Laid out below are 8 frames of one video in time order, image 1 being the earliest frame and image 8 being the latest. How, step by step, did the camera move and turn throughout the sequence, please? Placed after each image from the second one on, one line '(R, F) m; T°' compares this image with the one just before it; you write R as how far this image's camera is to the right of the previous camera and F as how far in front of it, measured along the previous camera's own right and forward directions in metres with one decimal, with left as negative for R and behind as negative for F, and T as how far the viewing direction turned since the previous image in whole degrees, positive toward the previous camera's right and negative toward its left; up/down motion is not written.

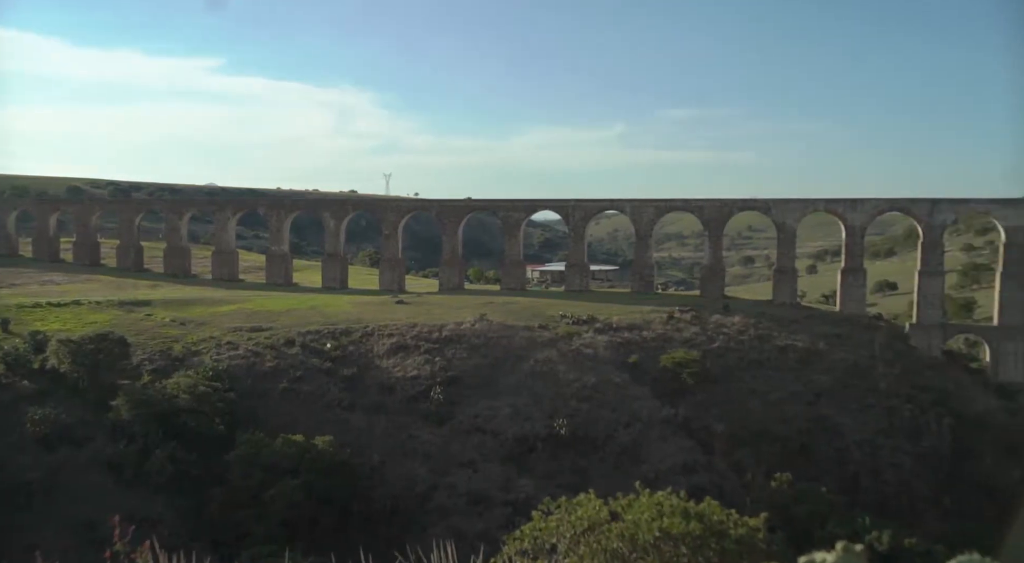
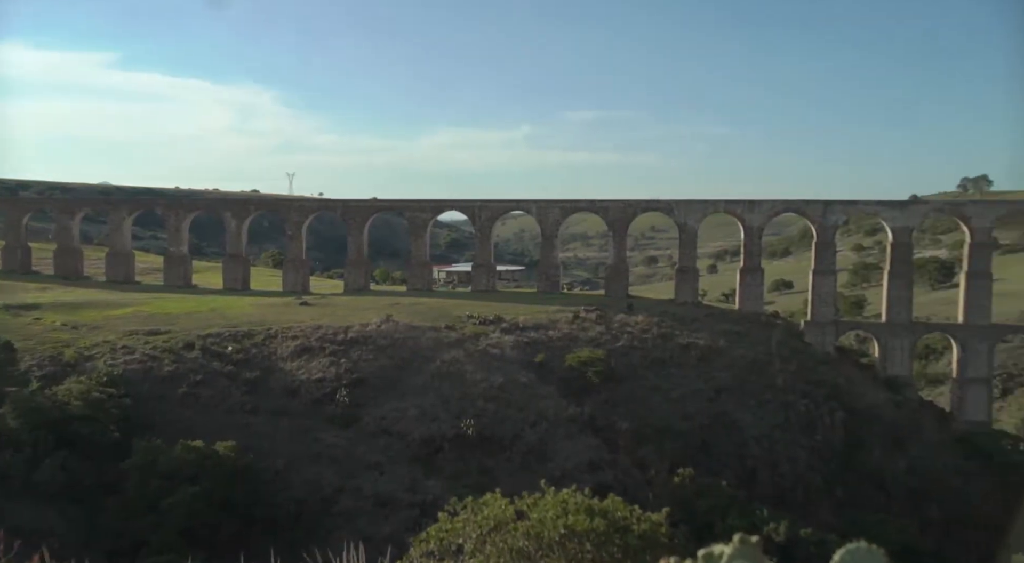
(+0.6, 0.0) m; +5°
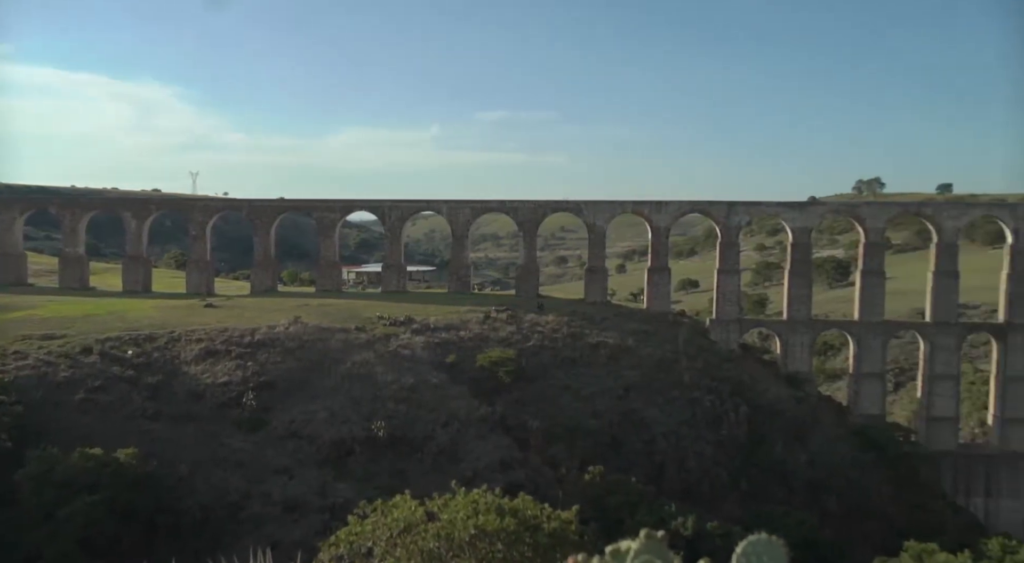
(+0.5, 0.0) m; +5°
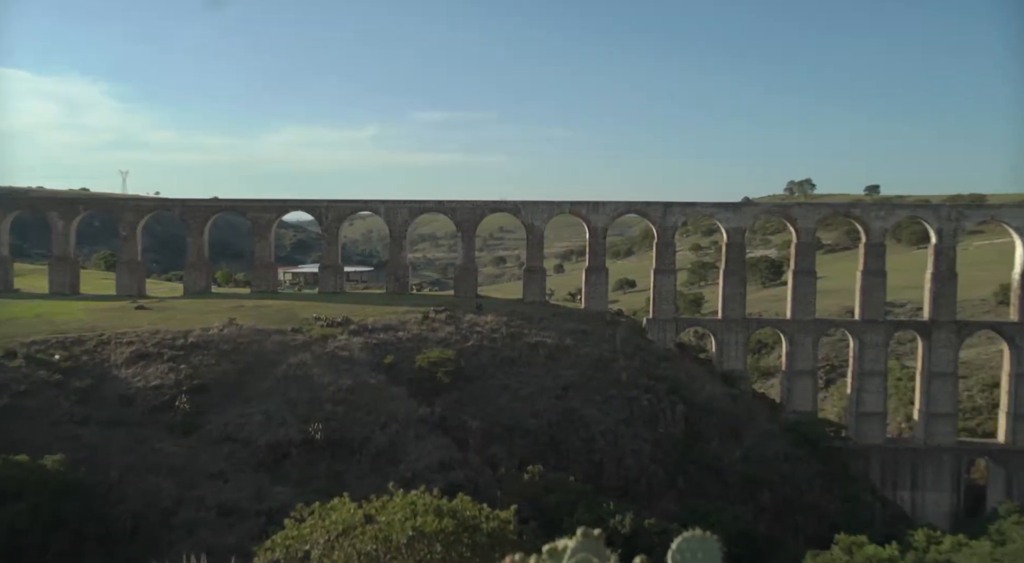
(+0.3, 0.0) m; +3°
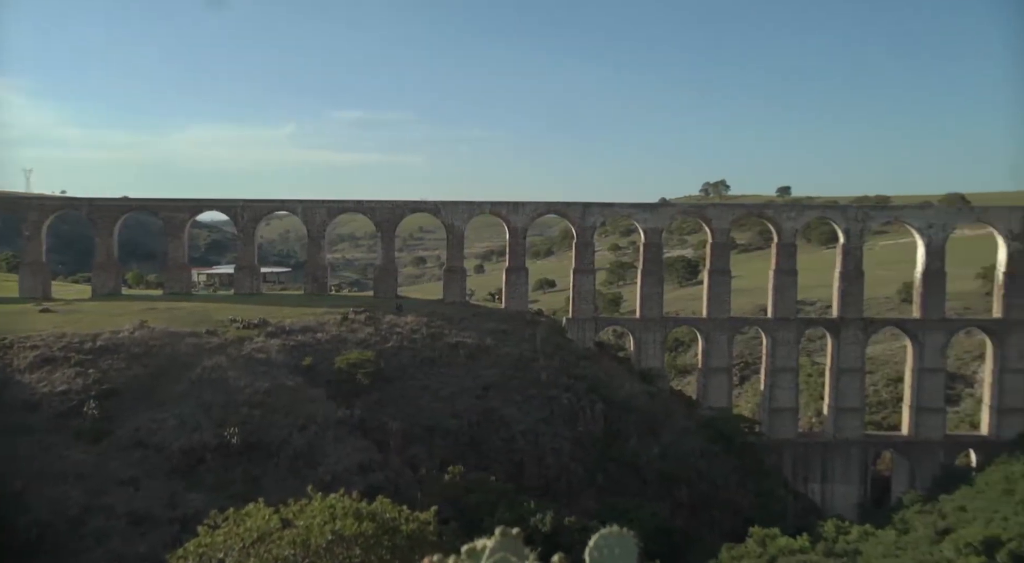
(+0.5, 0.0) m; +4°
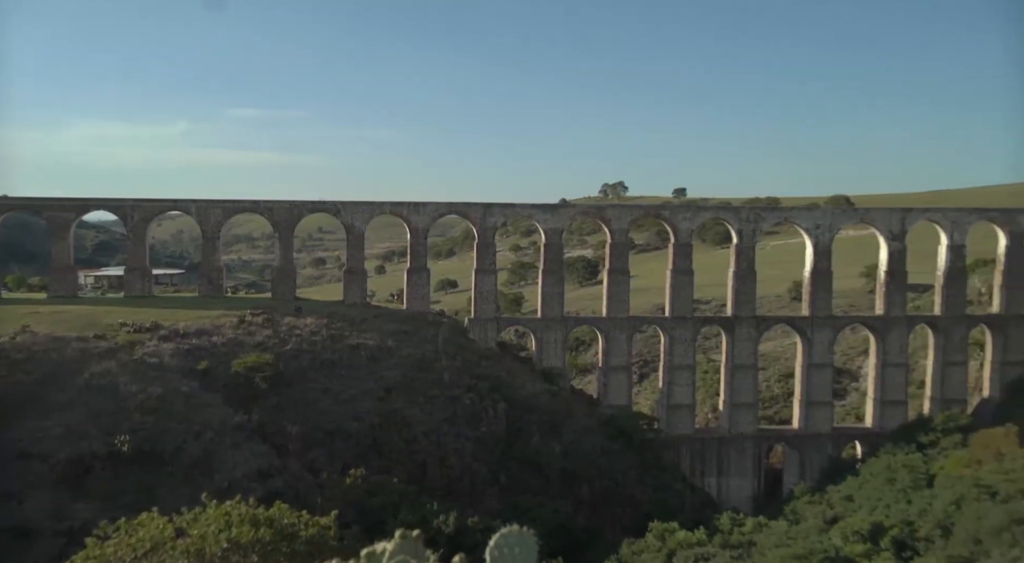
(+0.2, -0.1) m; +6°
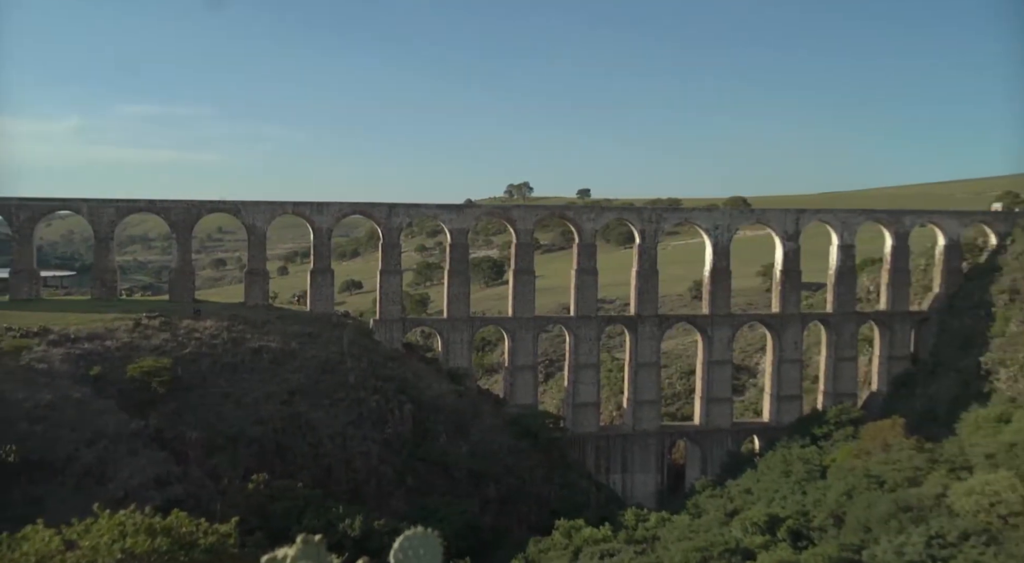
(+0.1, -0.1) m; +6°
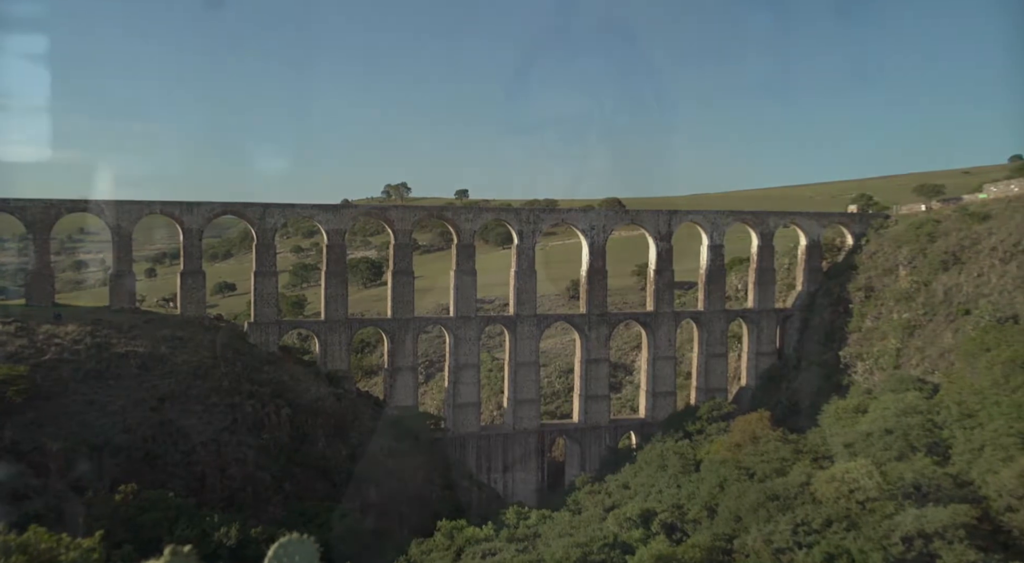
(+0.1, -0.2) m; +8°
